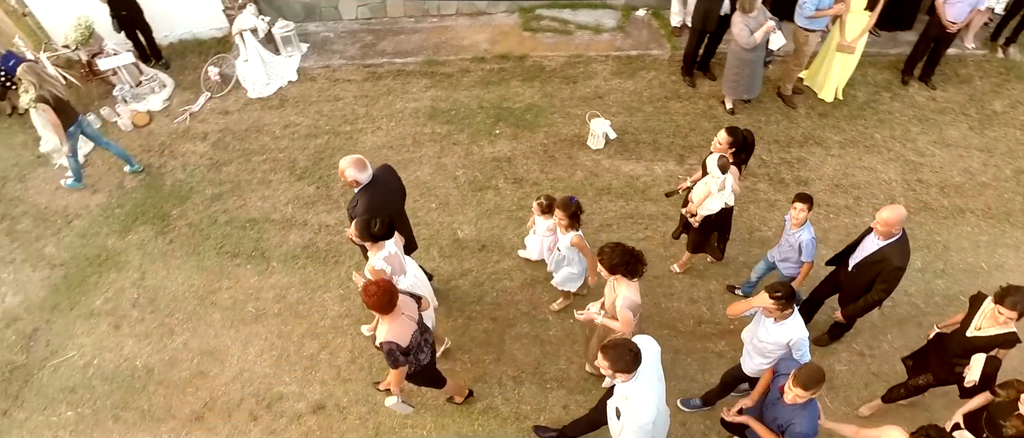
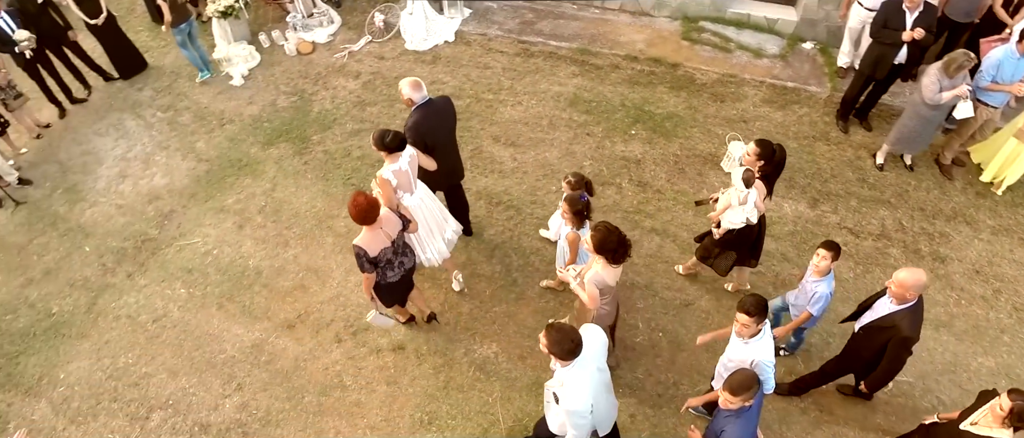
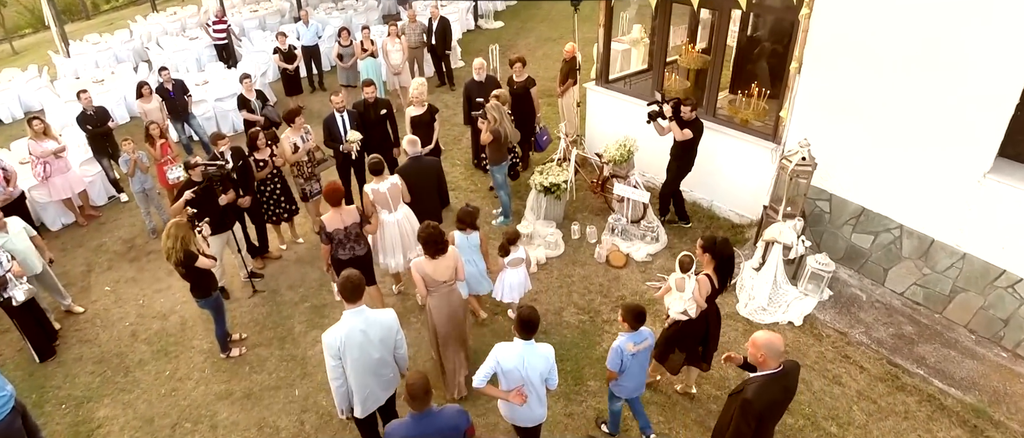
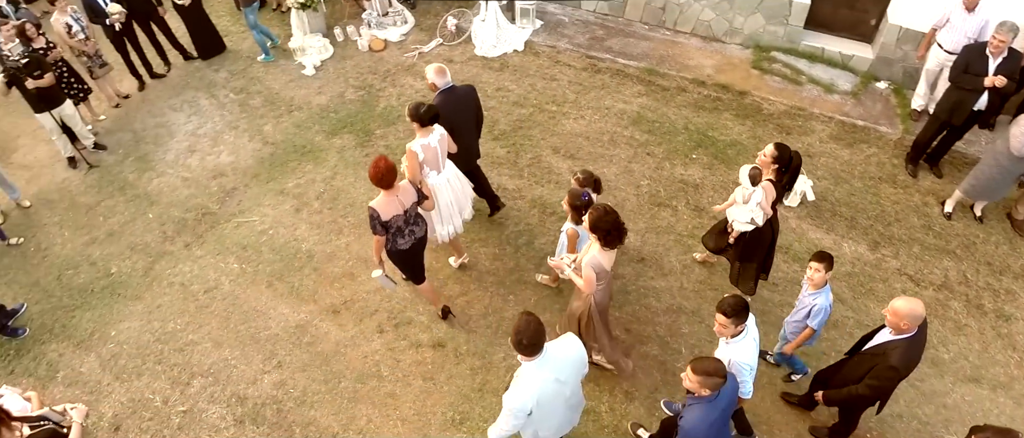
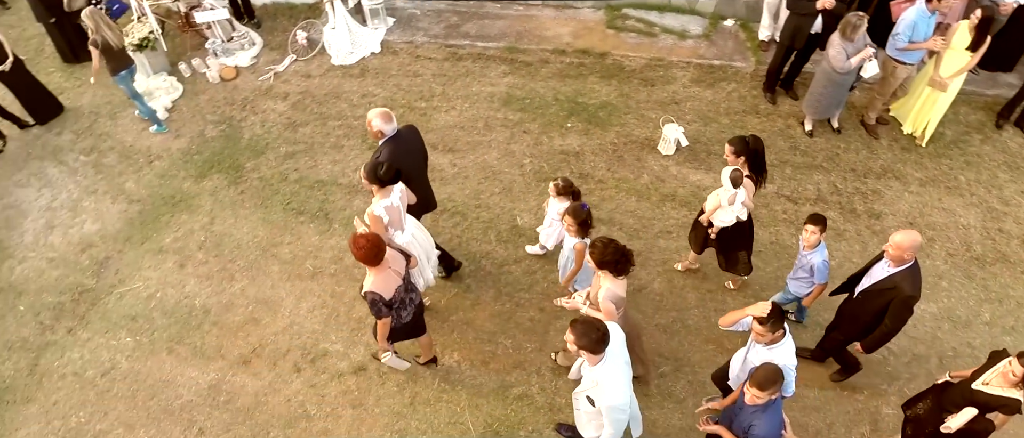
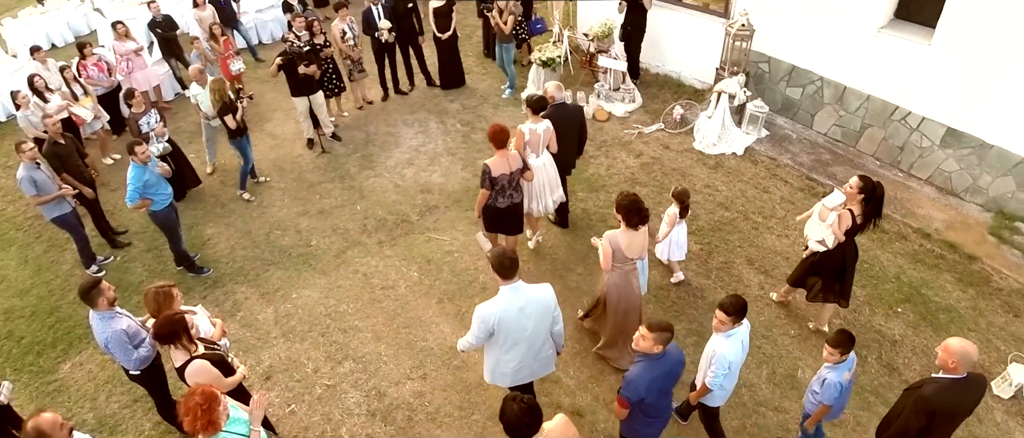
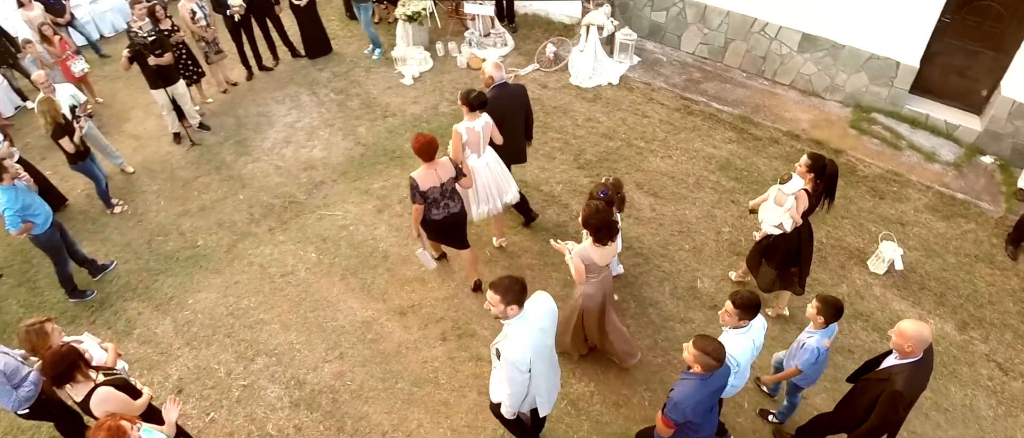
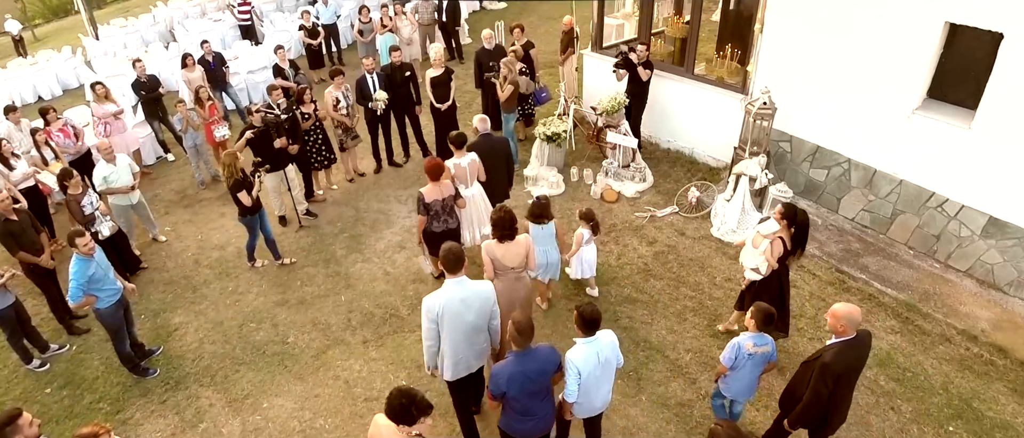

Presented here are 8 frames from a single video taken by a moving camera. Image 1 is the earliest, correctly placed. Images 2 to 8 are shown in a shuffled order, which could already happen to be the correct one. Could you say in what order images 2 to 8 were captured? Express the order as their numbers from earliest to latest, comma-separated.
5, 2, 4, 7, 6, 8, 3
